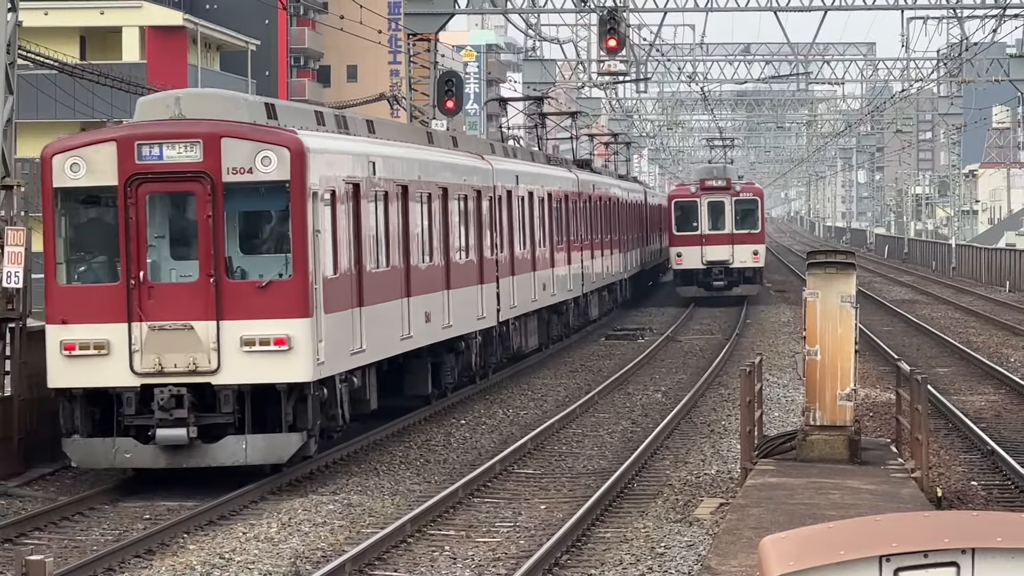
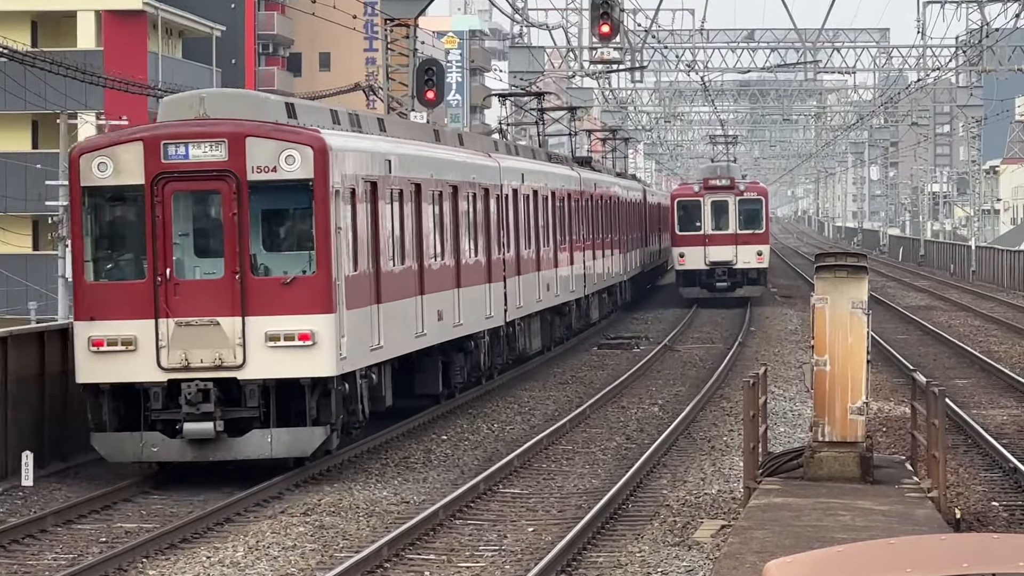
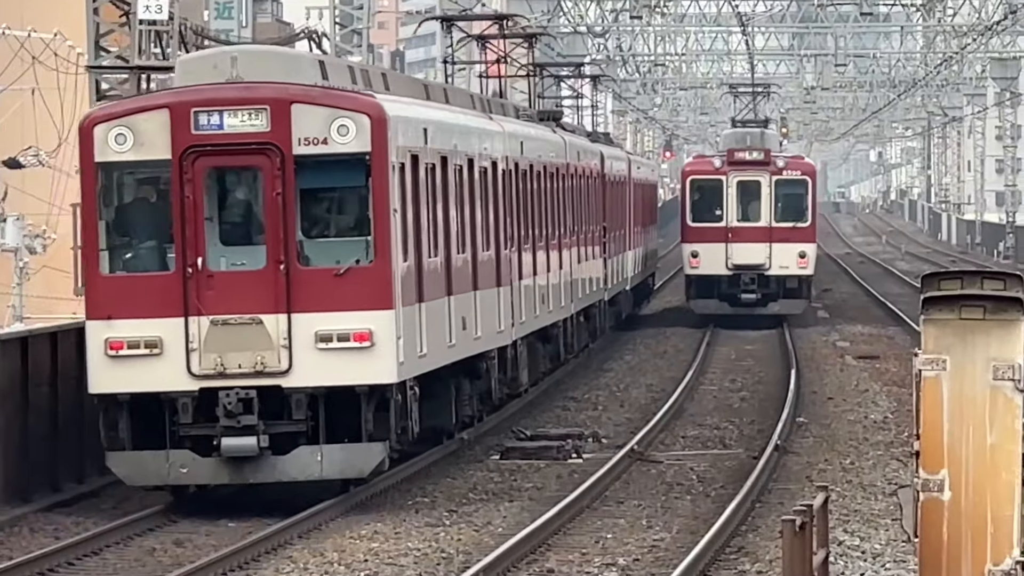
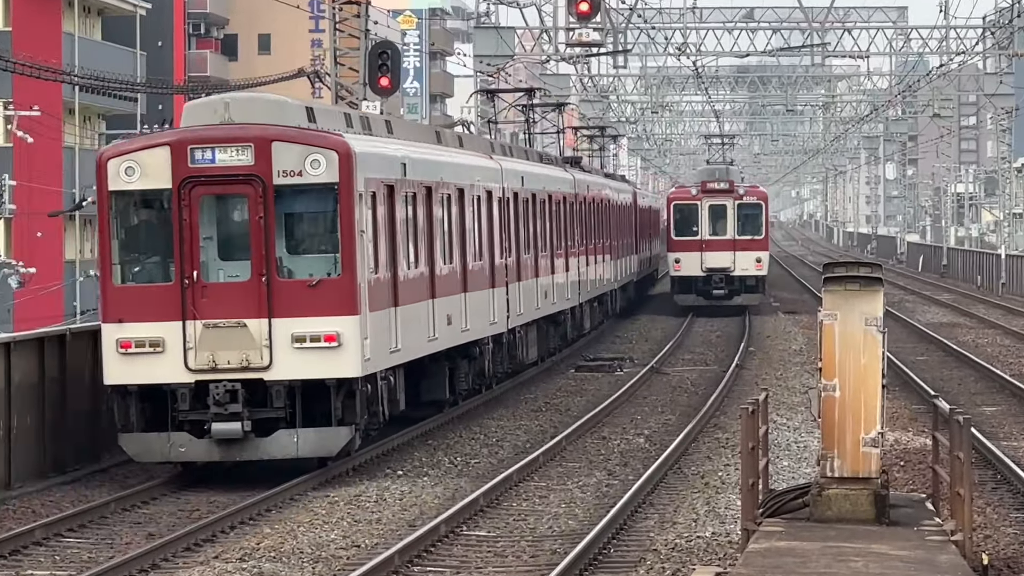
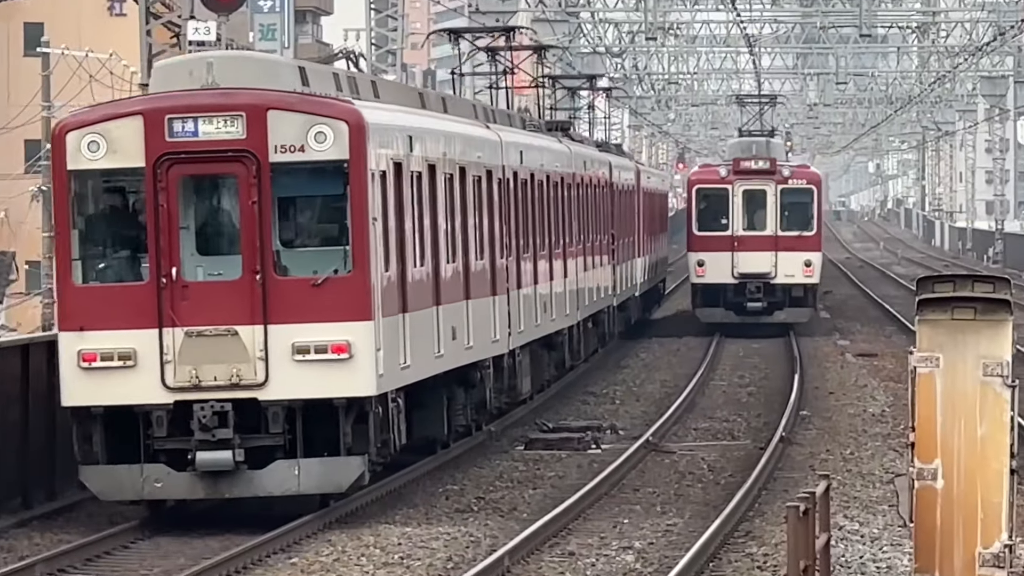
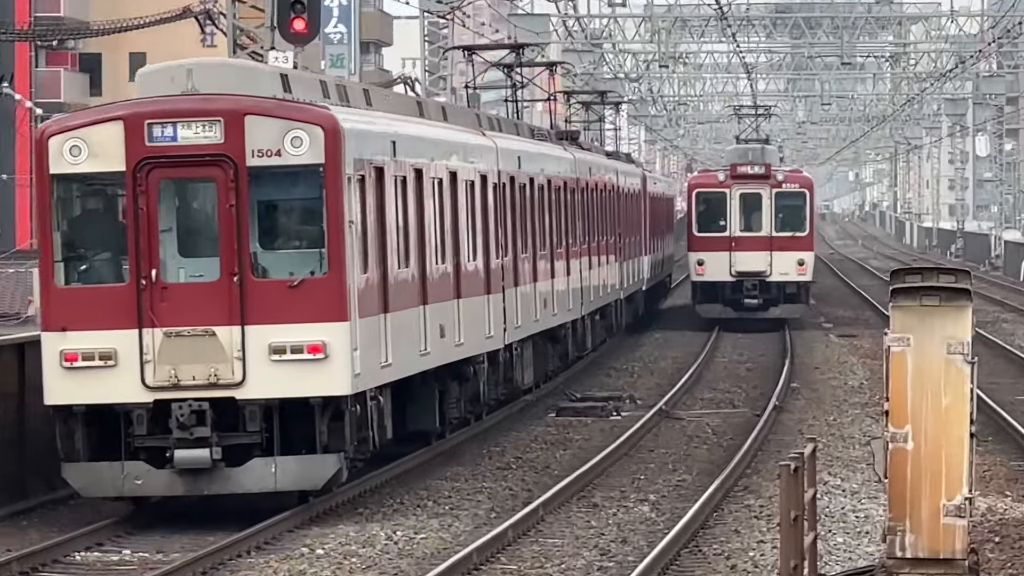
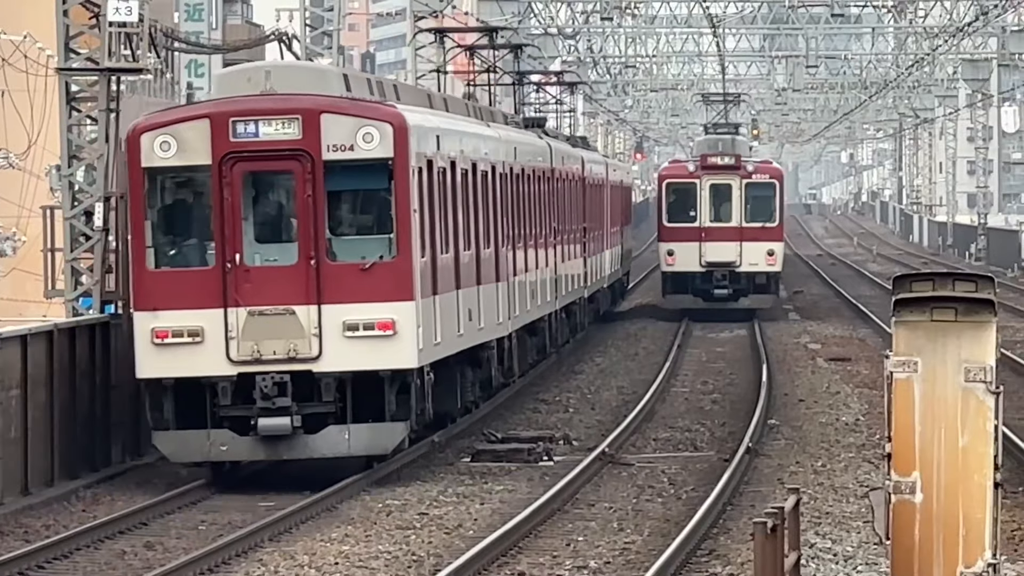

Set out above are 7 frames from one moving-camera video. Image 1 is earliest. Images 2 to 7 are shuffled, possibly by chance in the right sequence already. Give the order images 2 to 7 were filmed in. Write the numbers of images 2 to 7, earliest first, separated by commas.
2, 4, 6, 5, 3, 7
